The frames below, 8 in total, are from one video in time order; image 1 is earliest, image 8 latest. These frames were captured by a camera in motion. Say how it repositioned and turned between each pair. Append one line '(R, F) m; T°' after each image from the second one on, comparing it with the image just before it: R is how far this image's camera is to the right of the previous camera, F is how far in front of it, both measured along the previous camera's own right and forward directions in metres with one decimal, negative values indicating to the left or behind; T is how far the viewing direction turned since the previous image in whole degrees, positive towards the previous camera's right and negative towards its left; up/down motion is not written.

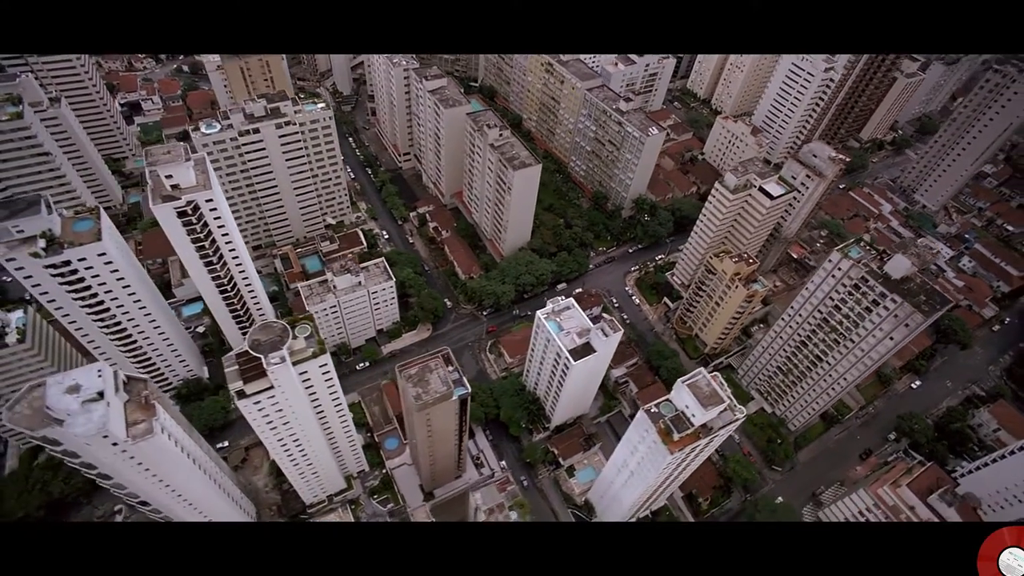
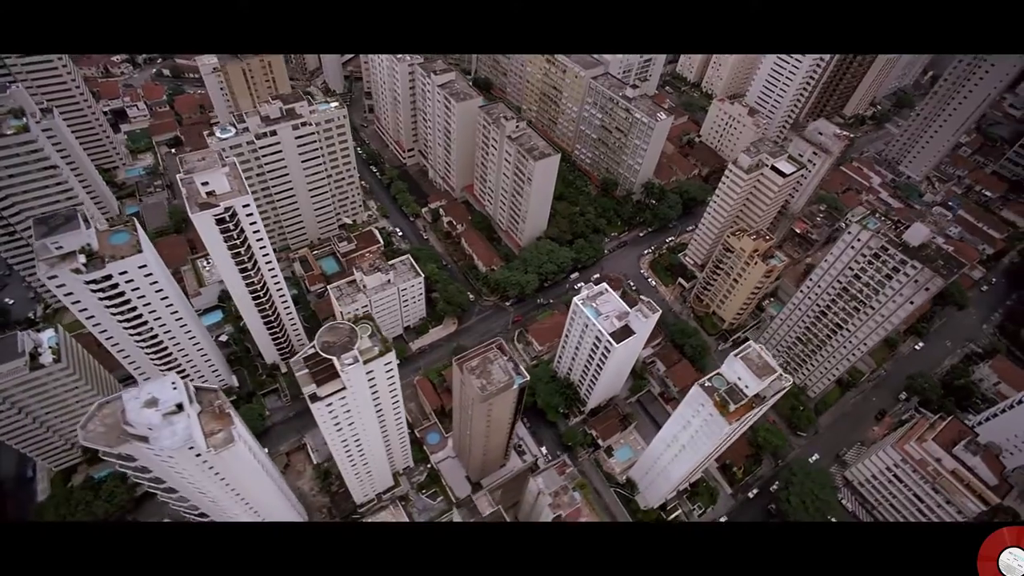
(-3.5, -0.4) m; +3°
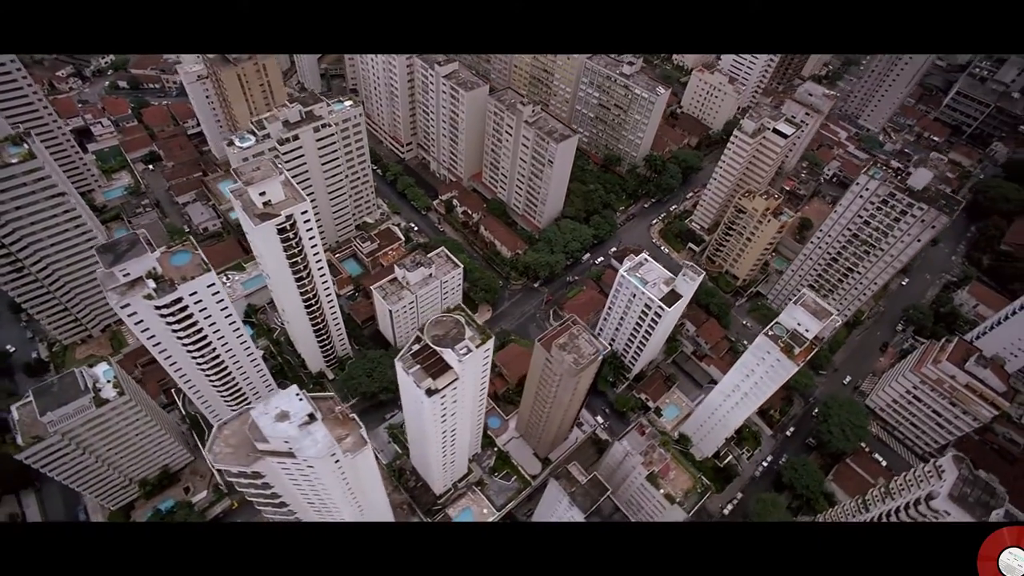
(-5.8, -0.6) m; +6°
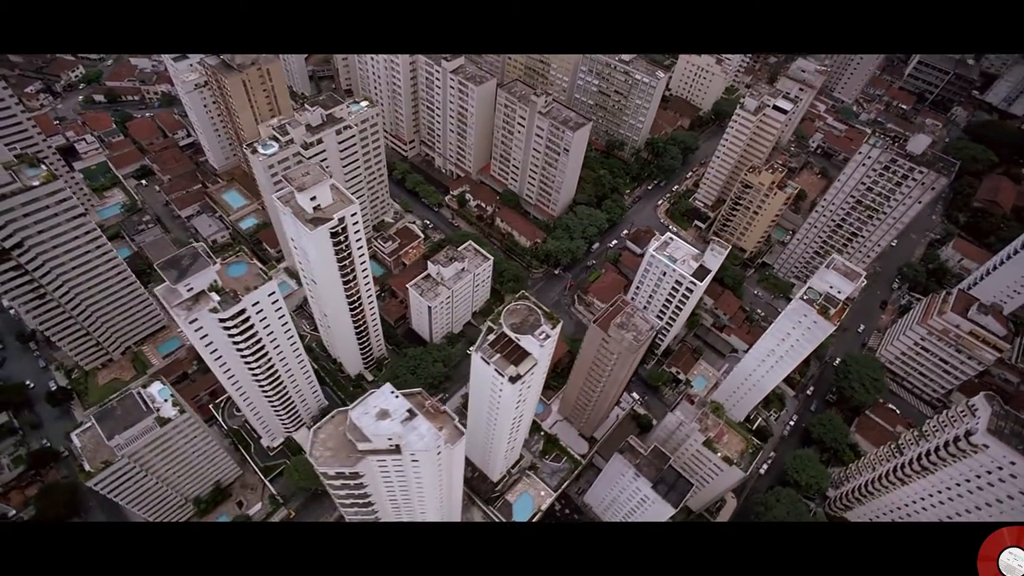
(-4.2, -0.6) m; +4°
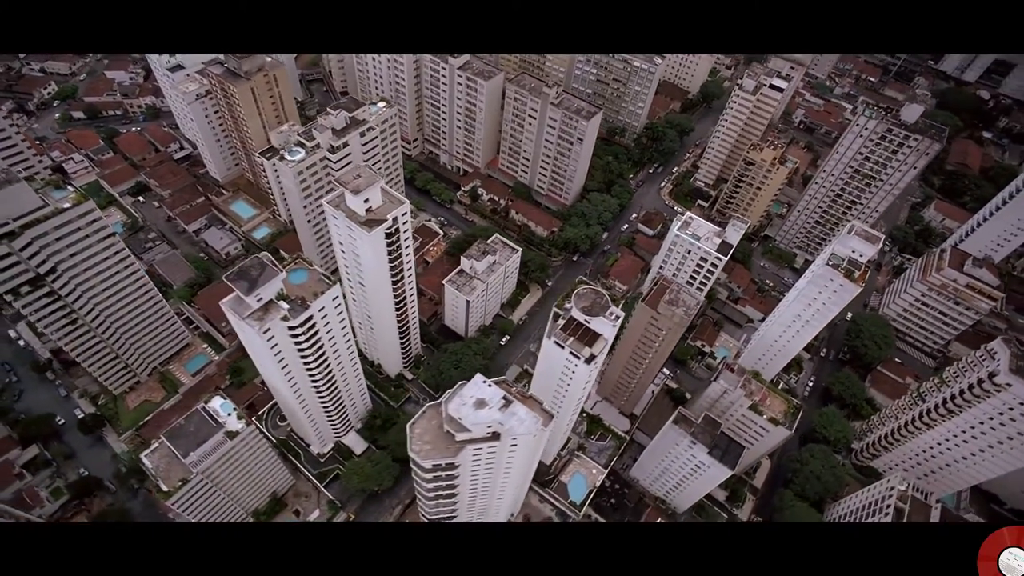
(-4.2, -0.6) m; +4°
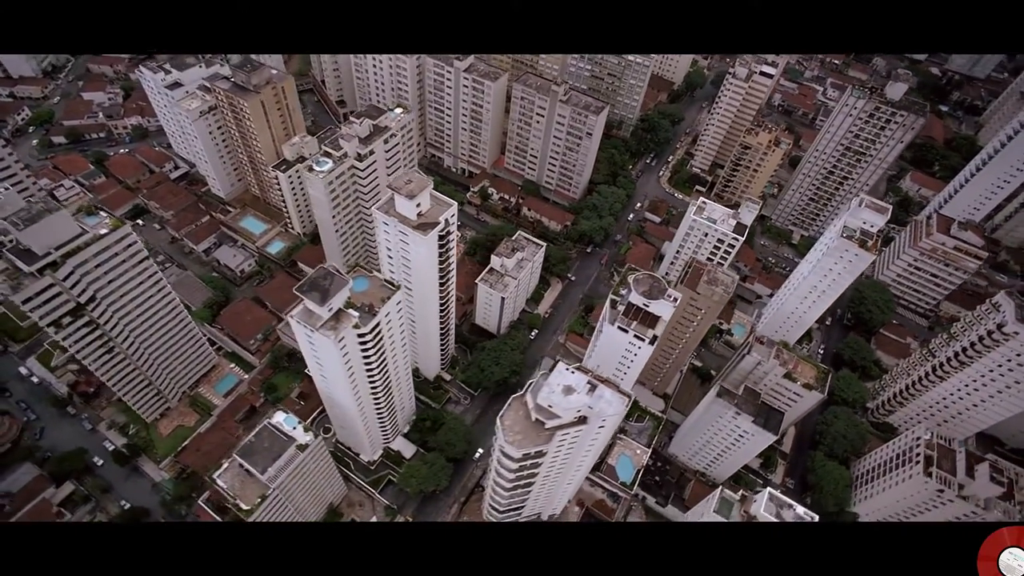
(-4.2, -0.6) m; +4°
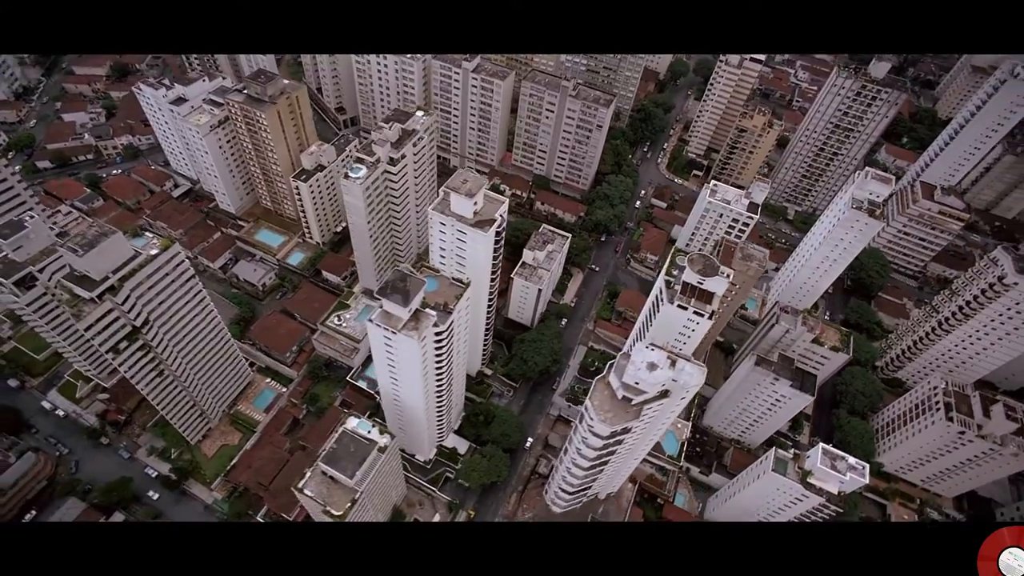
(-4.5, -0.7) m; +4°
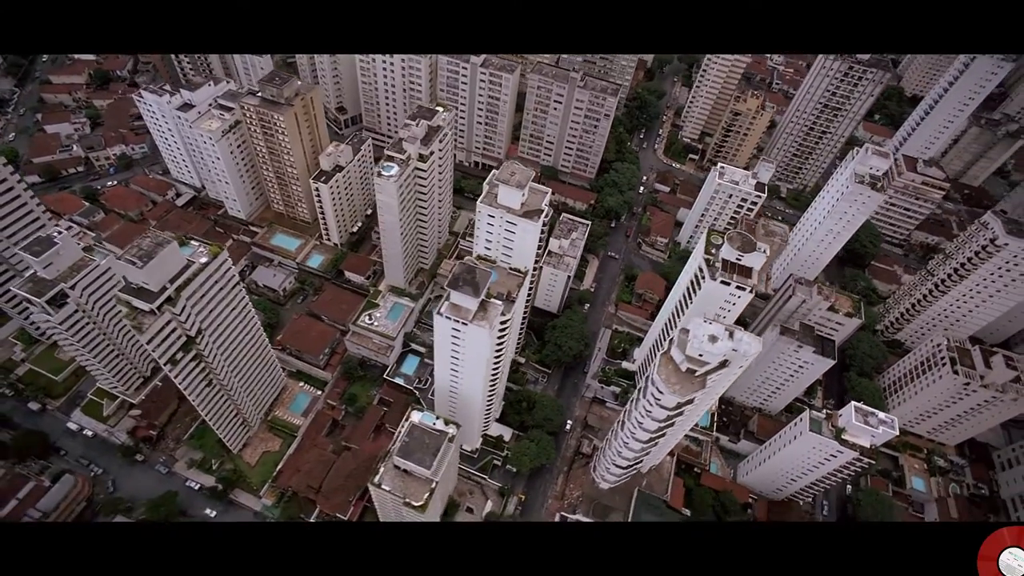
(-4.1, -0.7) m; +4°
